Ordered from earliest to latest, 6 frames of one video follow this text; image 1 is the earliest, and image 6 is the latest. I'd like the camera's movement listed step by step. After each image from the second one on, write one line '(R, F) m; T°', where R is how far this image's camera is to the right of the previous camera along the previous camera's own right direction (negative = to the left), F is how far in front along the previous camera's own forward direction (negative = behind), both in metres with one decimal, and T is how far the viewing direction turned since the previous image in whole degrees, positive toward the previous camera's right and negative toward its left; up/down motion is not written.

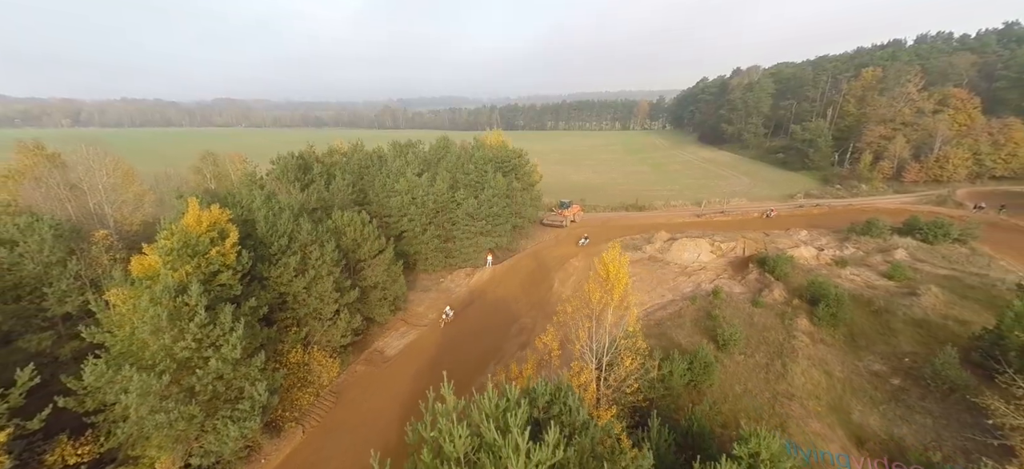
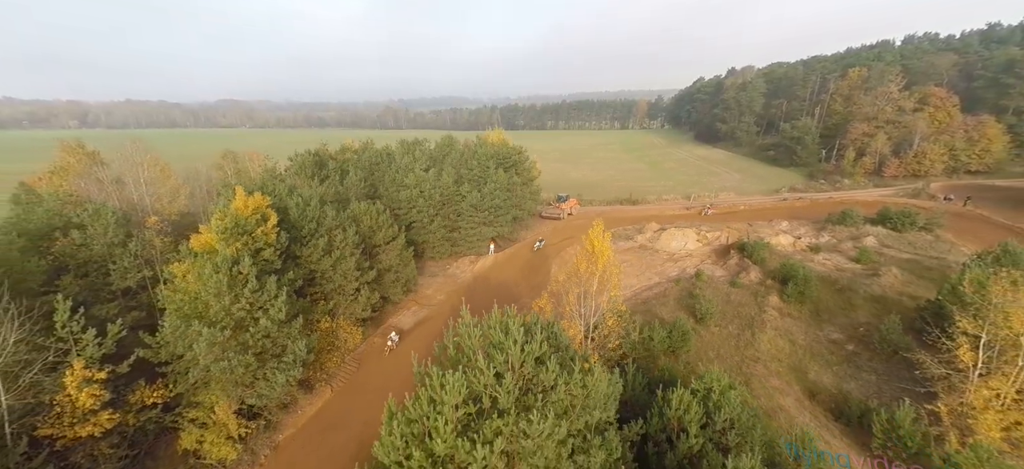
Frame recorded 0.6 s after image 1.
(0.0, -2.8) m; 0°
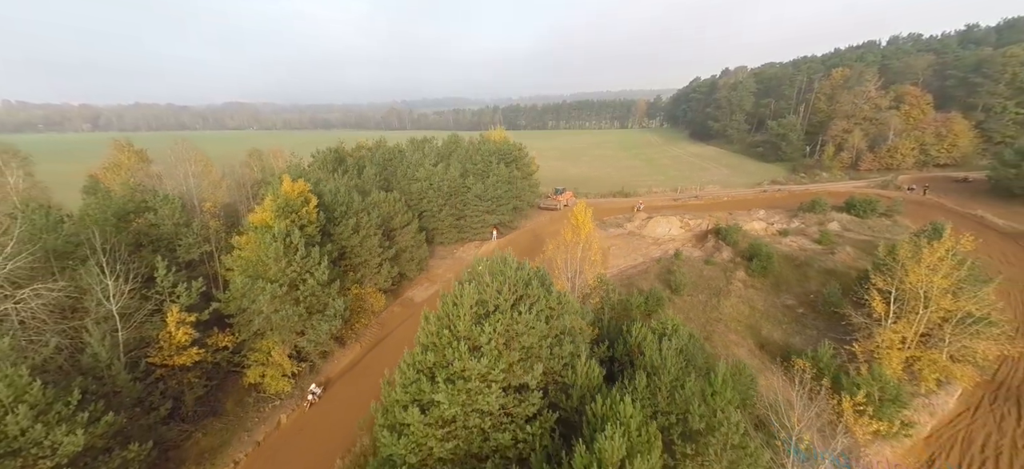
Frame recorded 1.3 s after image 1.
(+0.2, -4.0) m; 0°
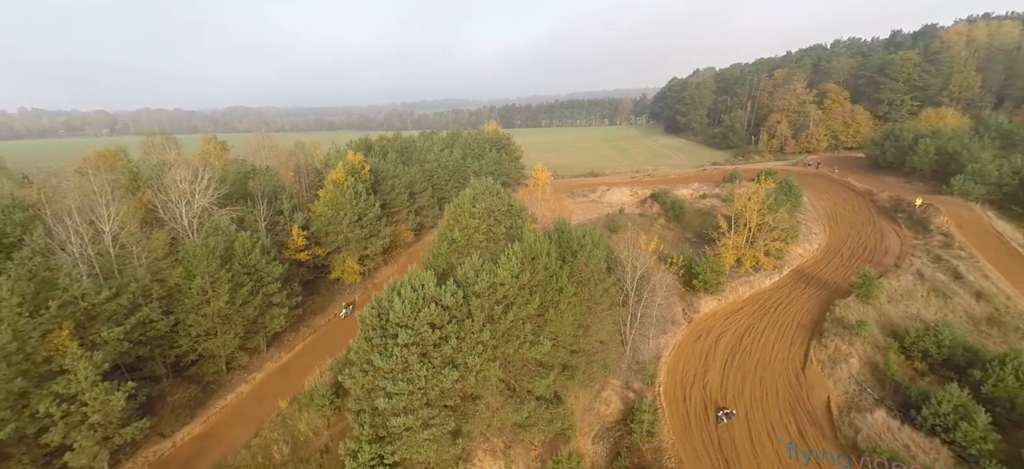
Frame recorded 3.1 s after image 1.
(+1.2, -12.7) m; 0°
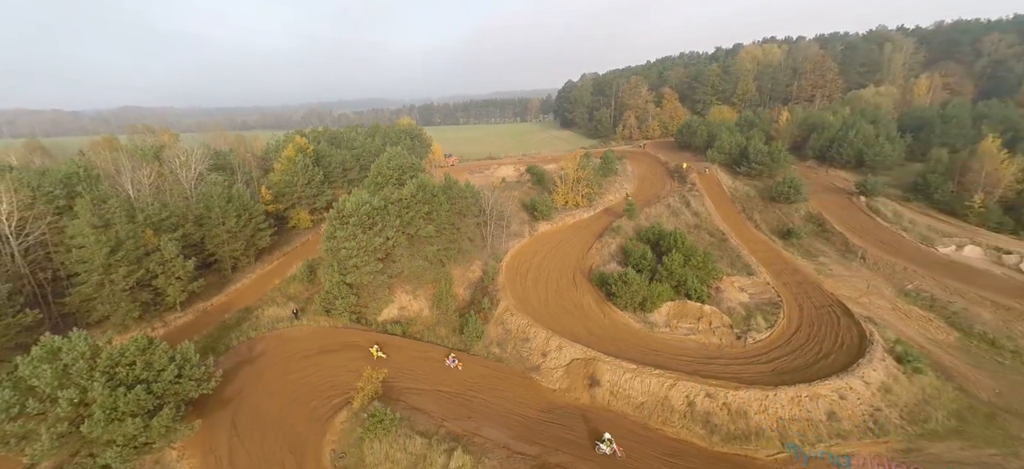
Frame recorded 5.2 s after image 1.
(+2.5, -17.3) m; +10°
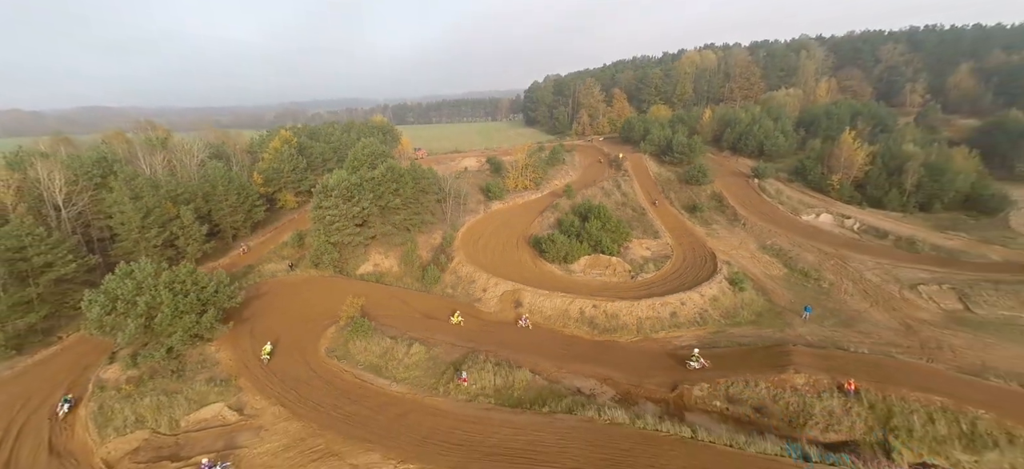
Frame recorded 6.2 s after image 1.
(+2.7, -9.4) m; +3°
